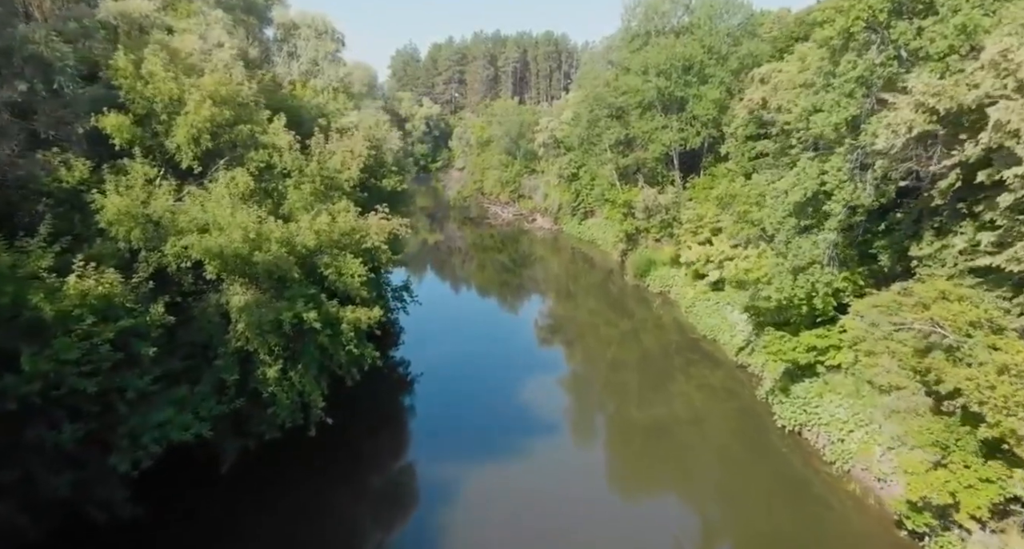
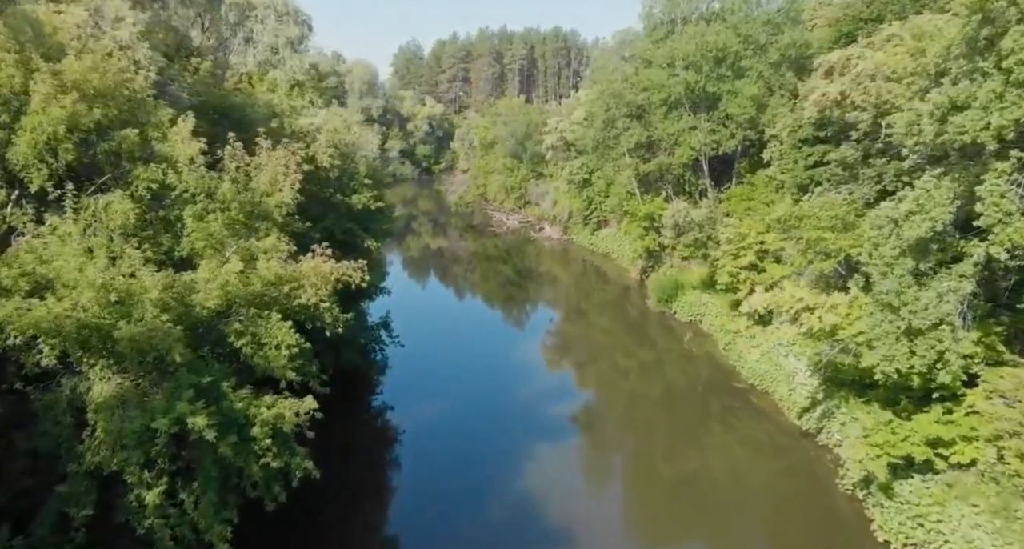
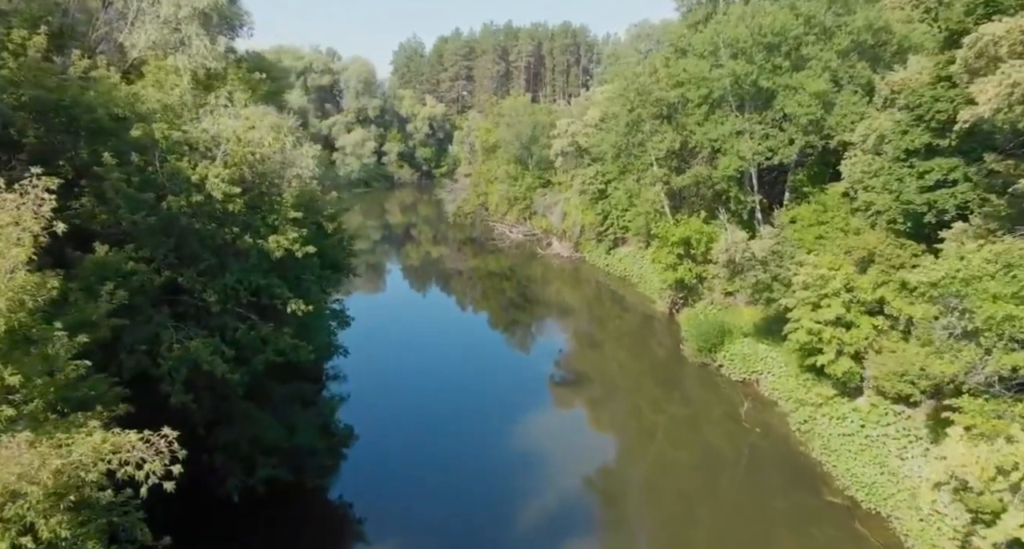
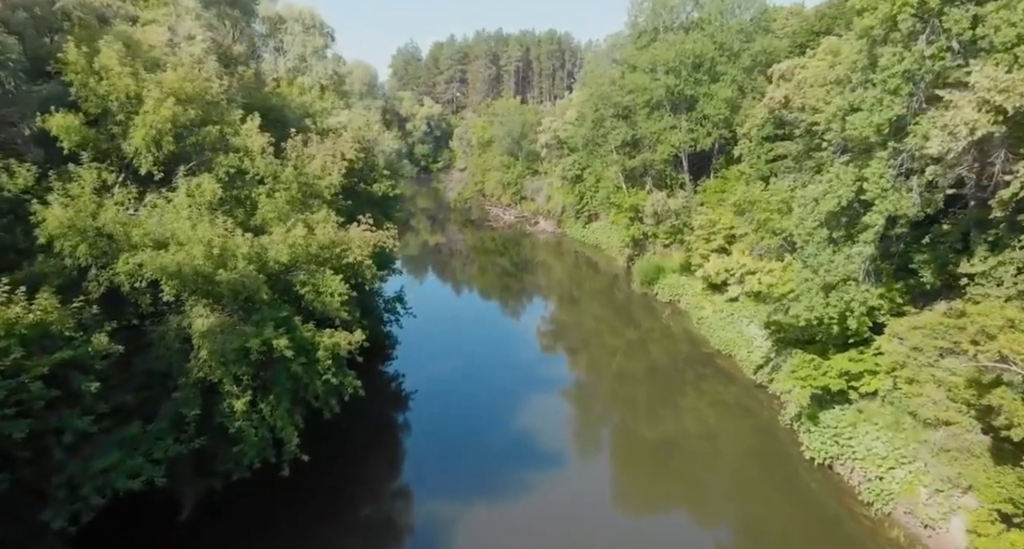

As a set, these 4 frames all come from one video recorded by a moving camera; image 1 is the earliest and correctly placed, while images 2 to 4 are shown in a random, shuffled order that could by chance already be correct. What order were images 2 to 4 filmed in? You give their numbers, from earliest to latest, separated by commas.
4, 2, 3
